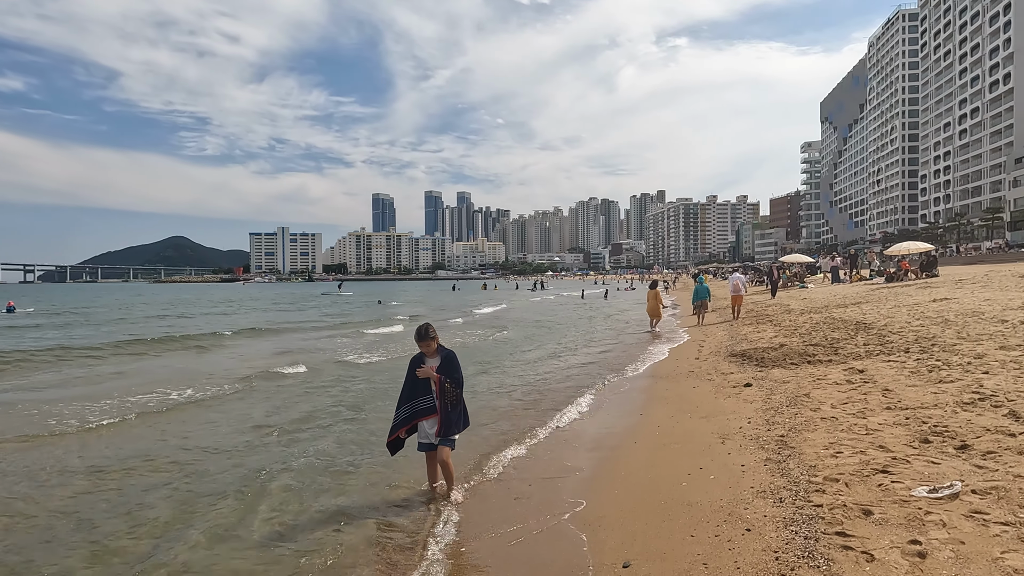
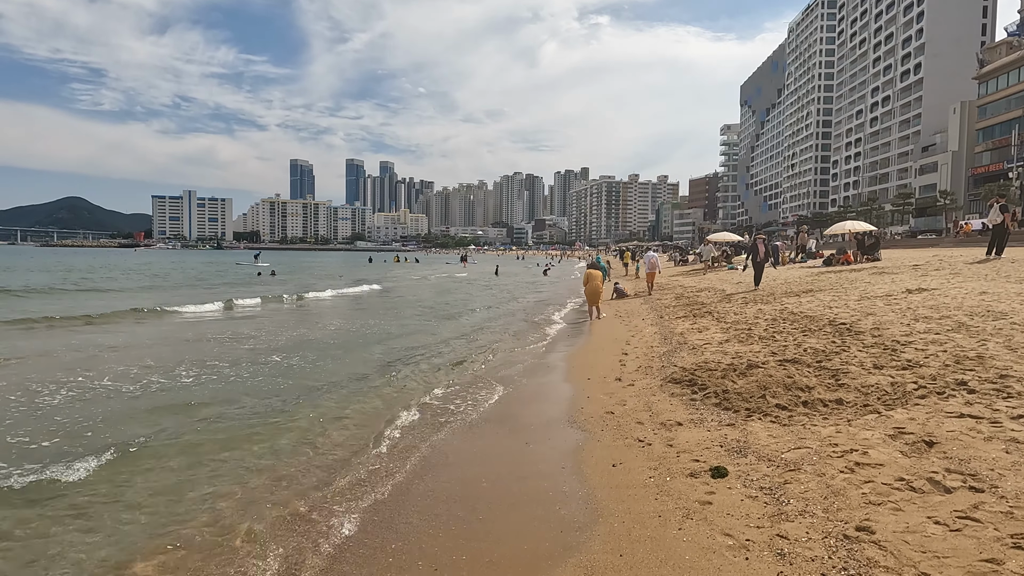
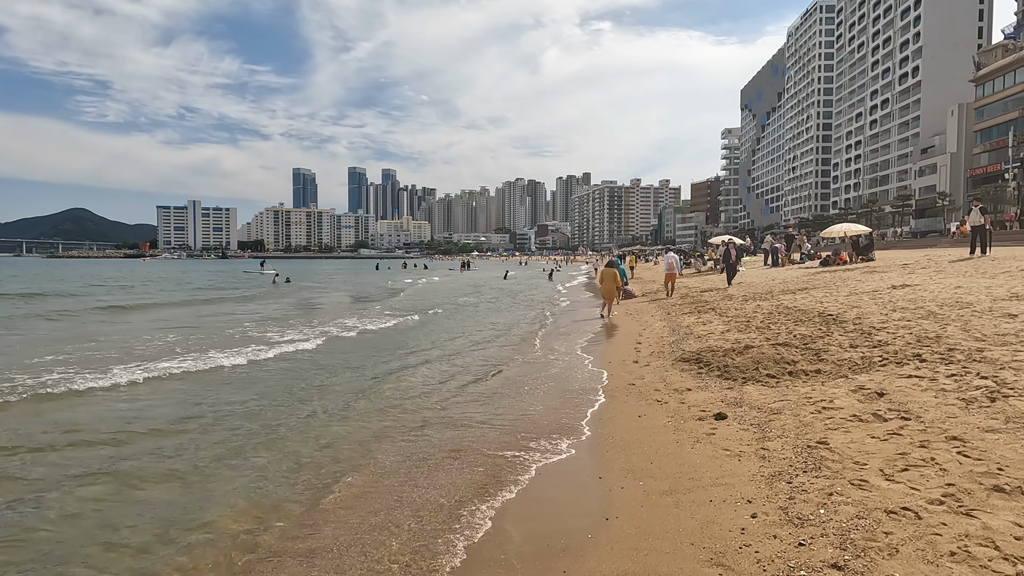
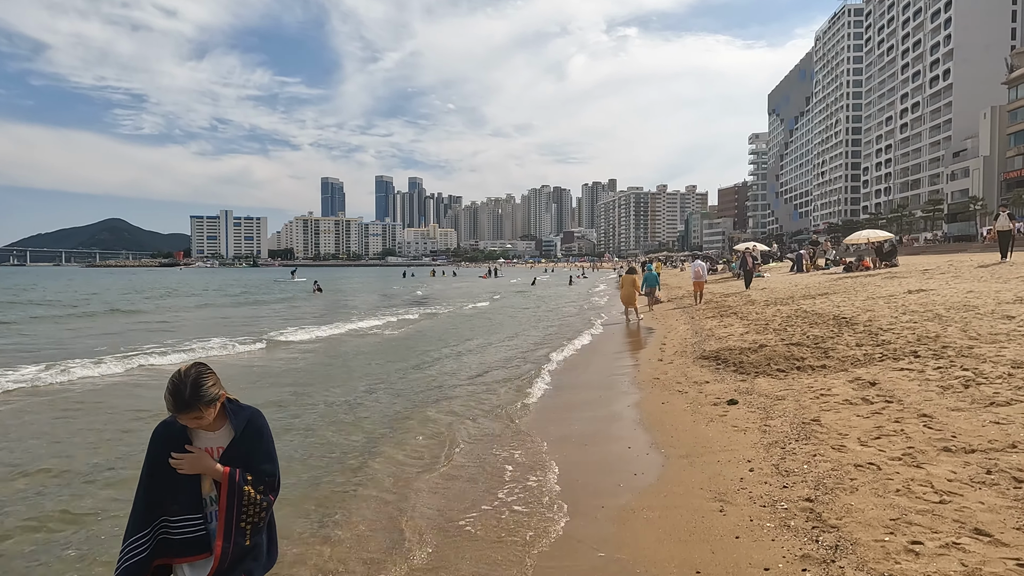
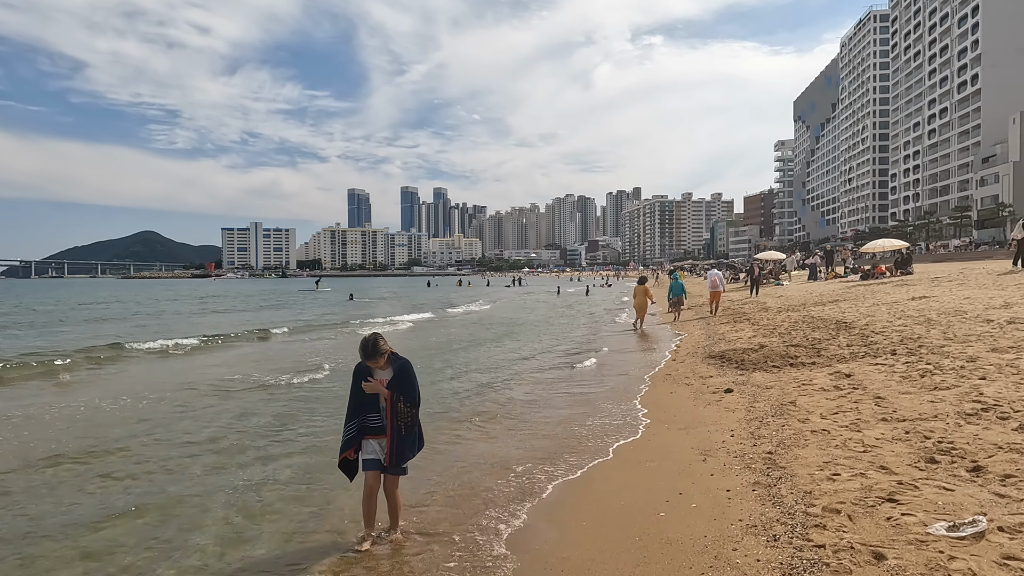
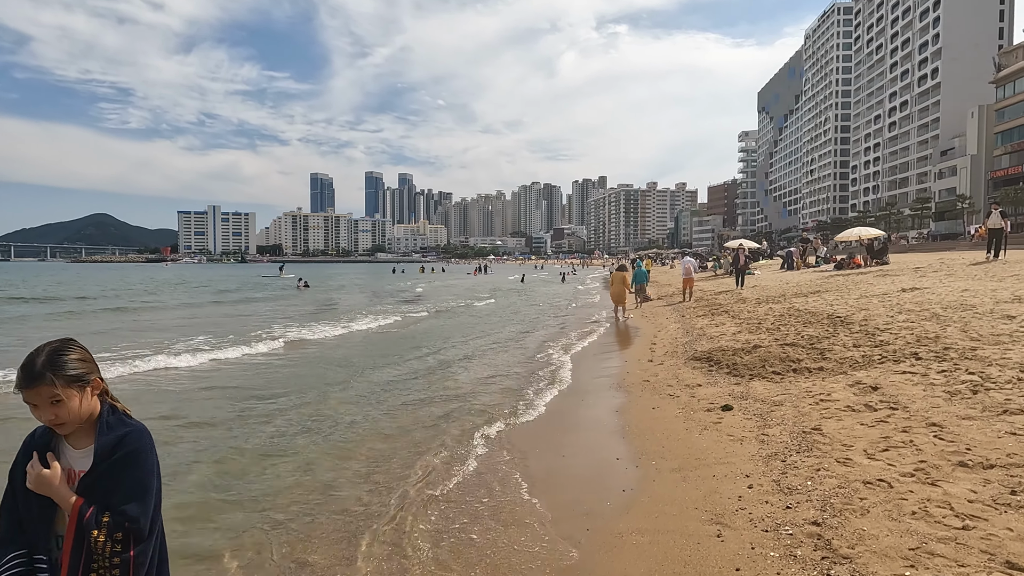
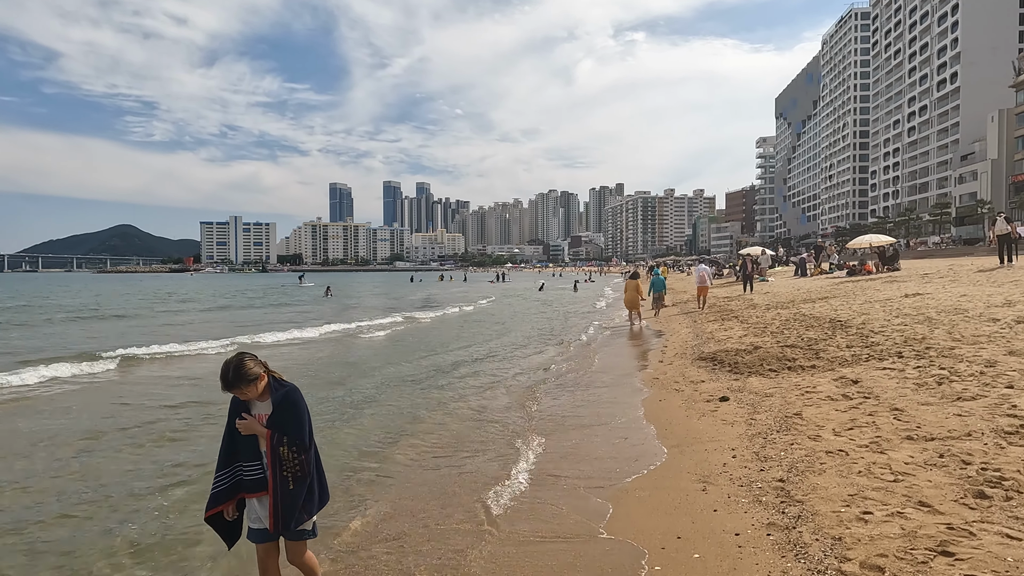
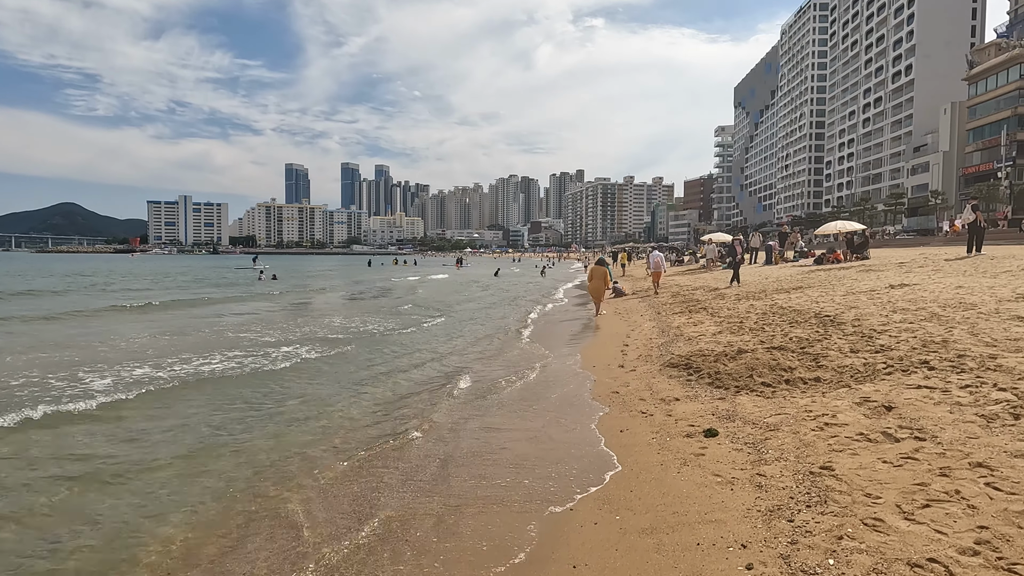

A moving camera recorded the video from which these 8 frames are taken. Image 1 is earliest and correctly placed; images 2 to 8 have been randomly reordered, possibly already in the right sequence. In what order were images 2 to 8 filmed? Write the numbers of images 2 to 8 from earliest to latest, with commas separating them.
5, 7, 4, 6, 3, 8, 2
